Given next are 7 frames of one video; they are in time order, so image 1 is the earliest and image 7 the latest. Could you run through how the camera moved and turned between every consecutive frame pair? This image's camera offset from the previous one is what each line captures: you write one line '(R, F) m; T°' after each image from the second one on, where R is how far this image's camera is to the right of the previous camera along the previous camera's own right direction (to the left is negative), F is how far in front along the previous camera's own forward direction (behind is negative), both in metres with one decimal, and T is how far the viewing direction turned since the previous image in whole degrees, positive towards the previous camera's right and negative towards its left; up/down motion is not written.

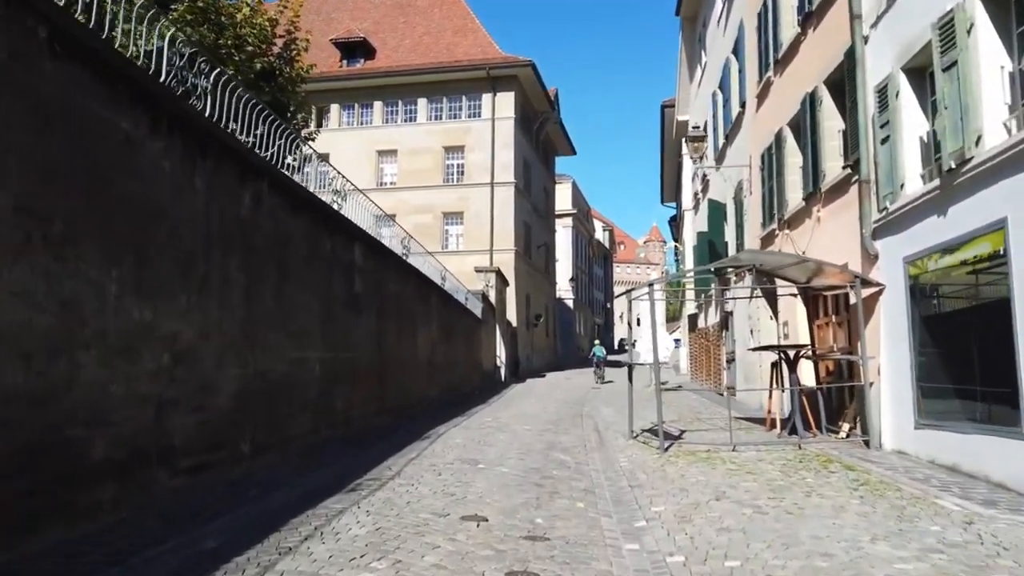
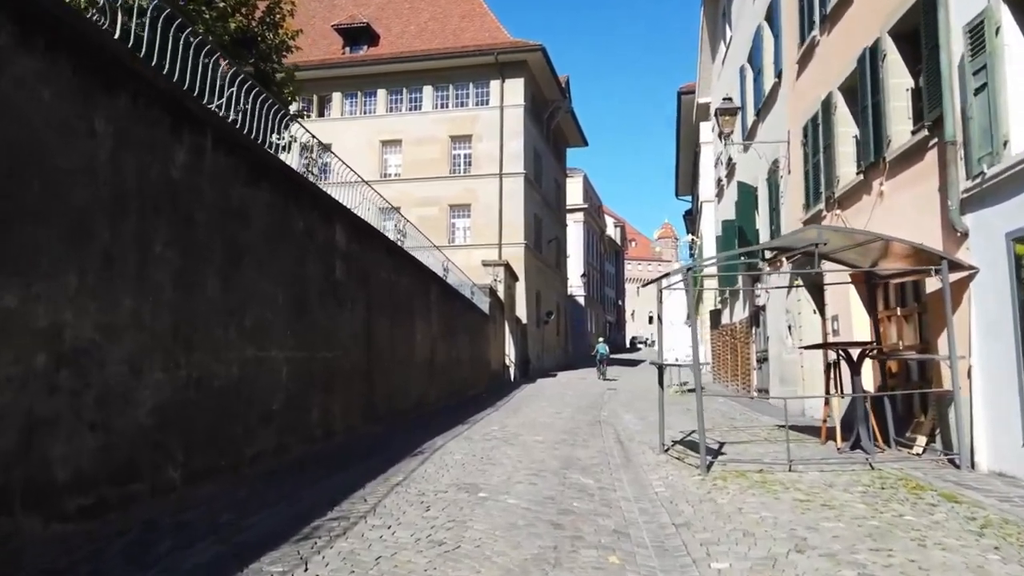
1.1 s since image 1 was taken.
(0.0, +1.9) m; -1°
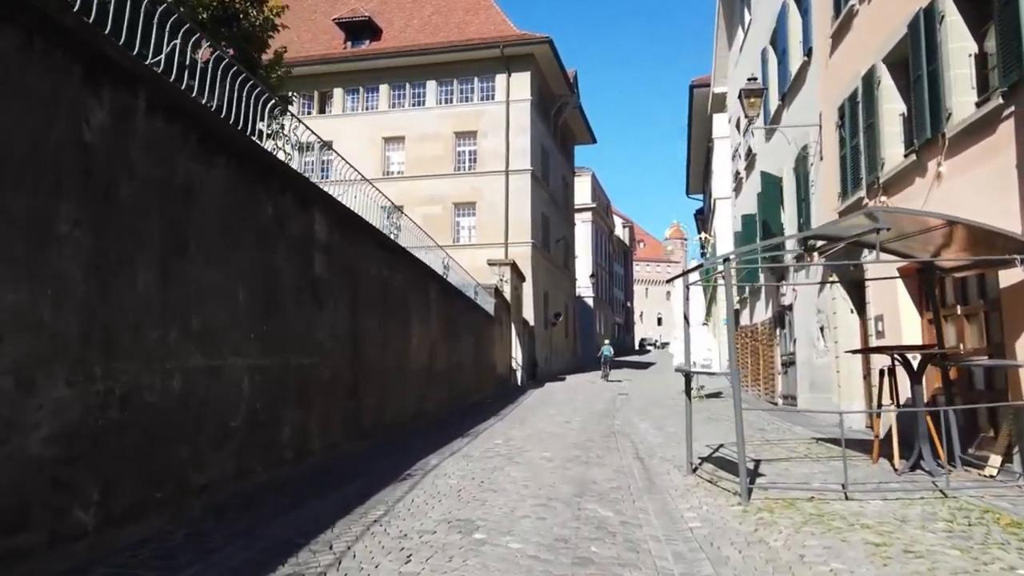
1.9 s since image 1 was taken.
(0.0, +1.4) m; -1°
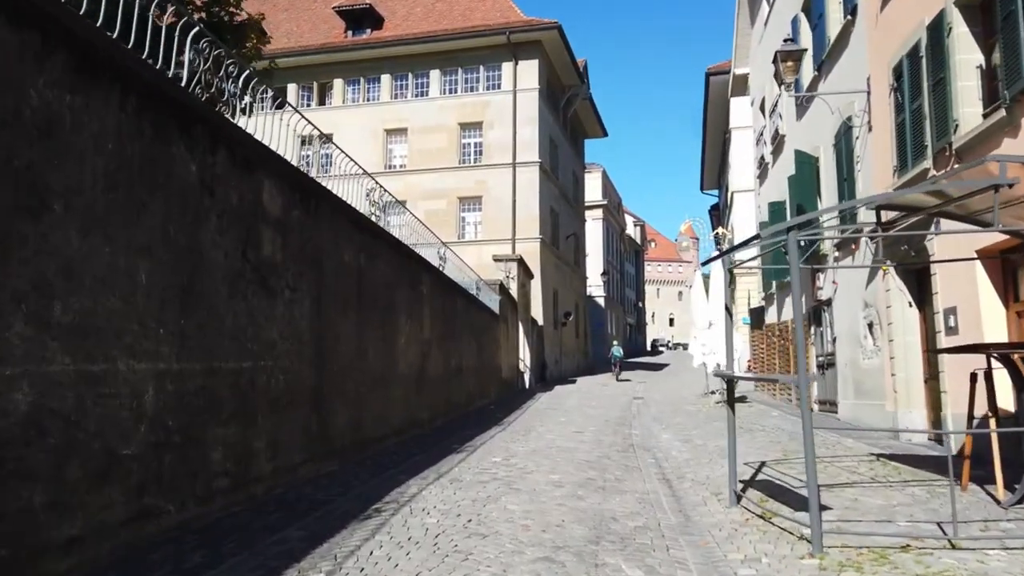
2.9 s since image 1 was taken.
(+0.1, +1.9) m; -1°
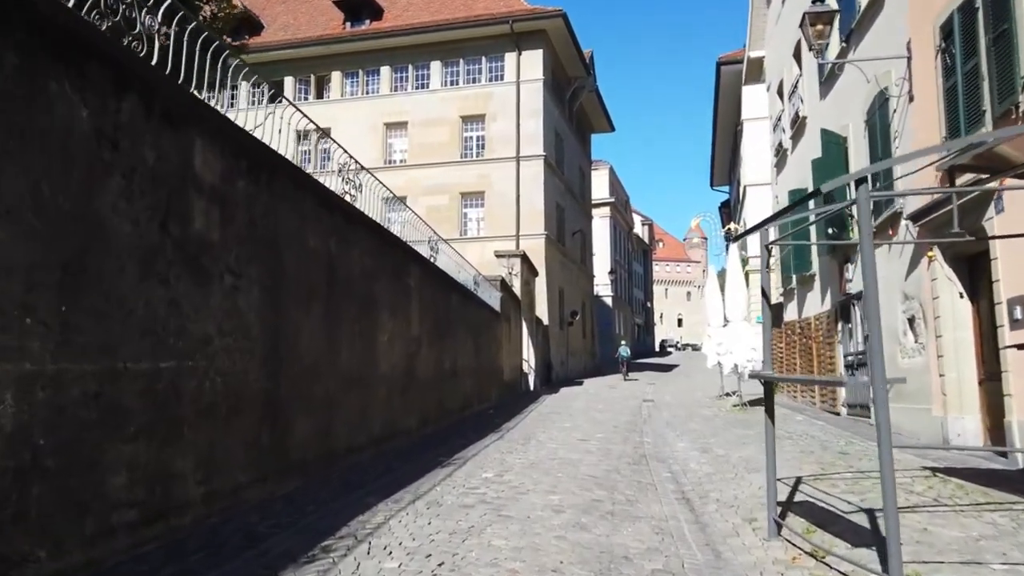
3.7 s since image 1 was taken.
(+0.2, +1.4) m; -1°
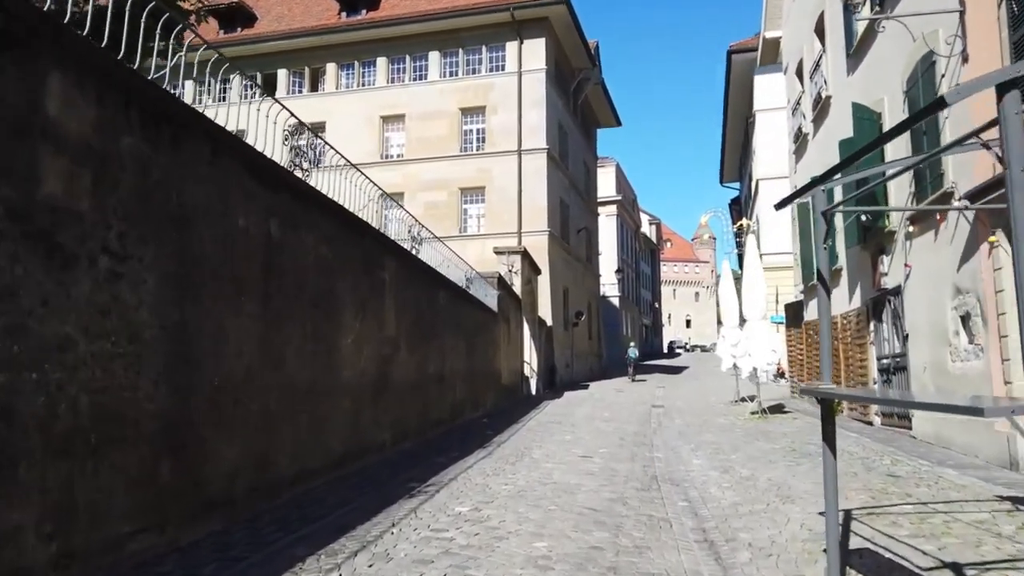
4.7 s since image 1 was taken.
(+0.3, +1.6) m; -1°
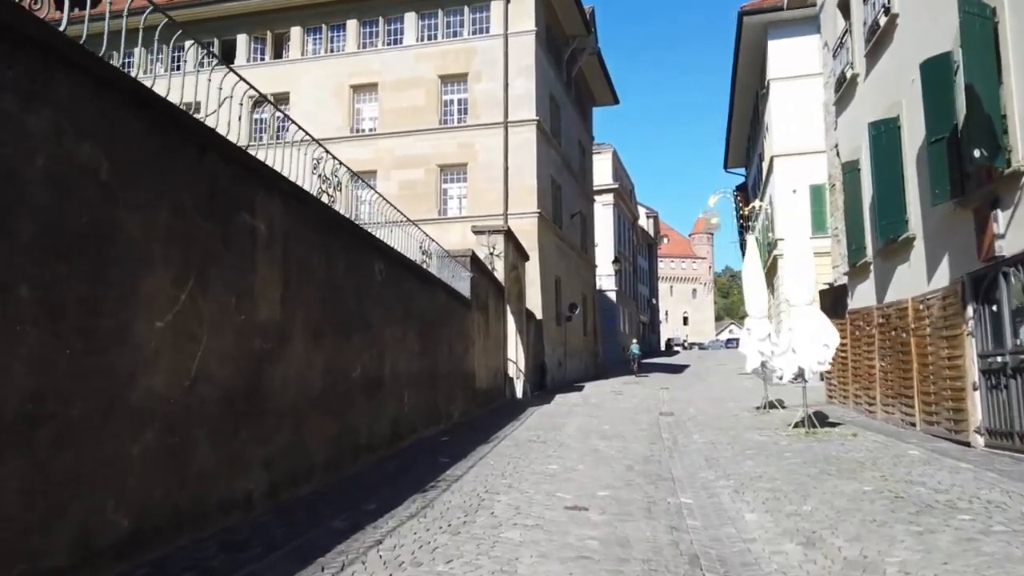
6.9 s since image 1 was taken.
(+0.4, +3.9) m; 0°
